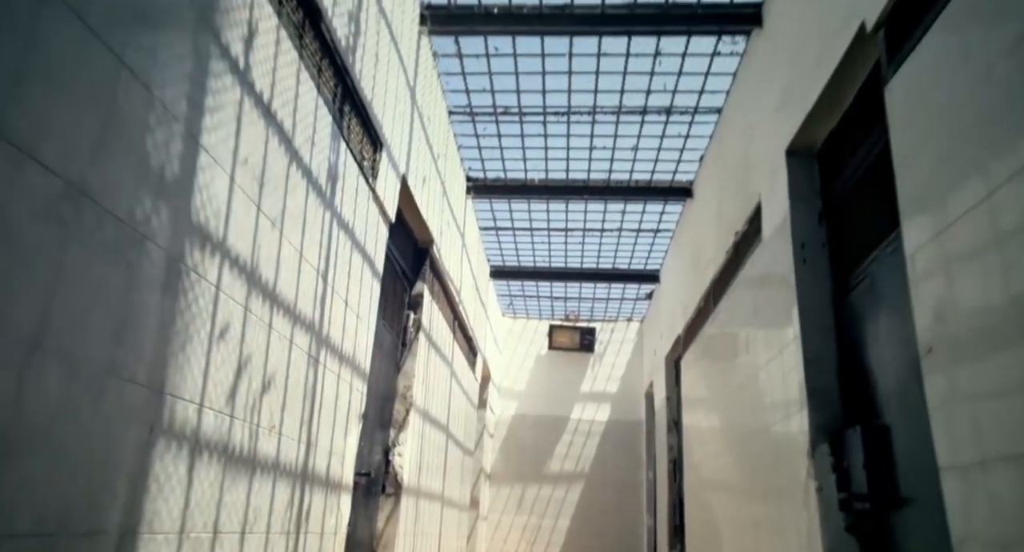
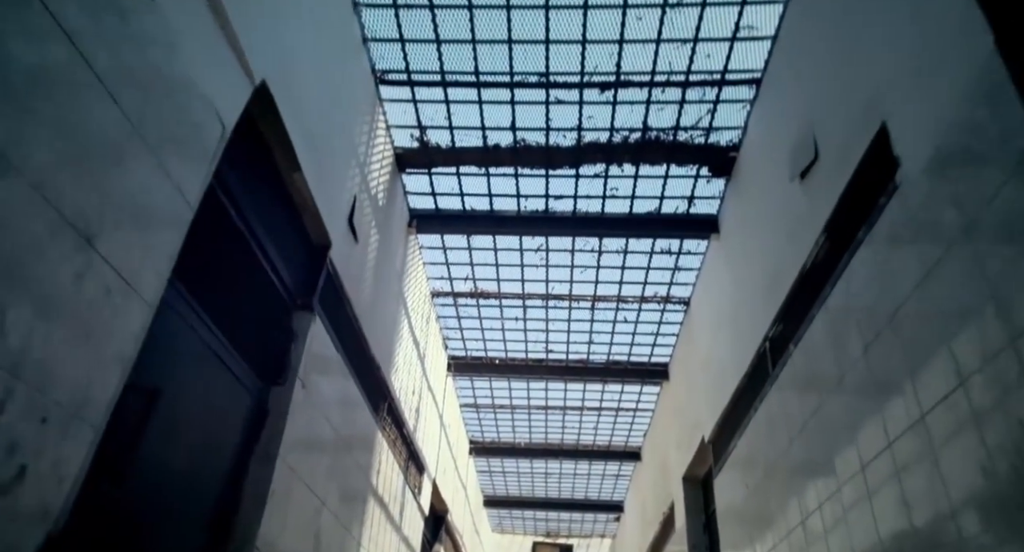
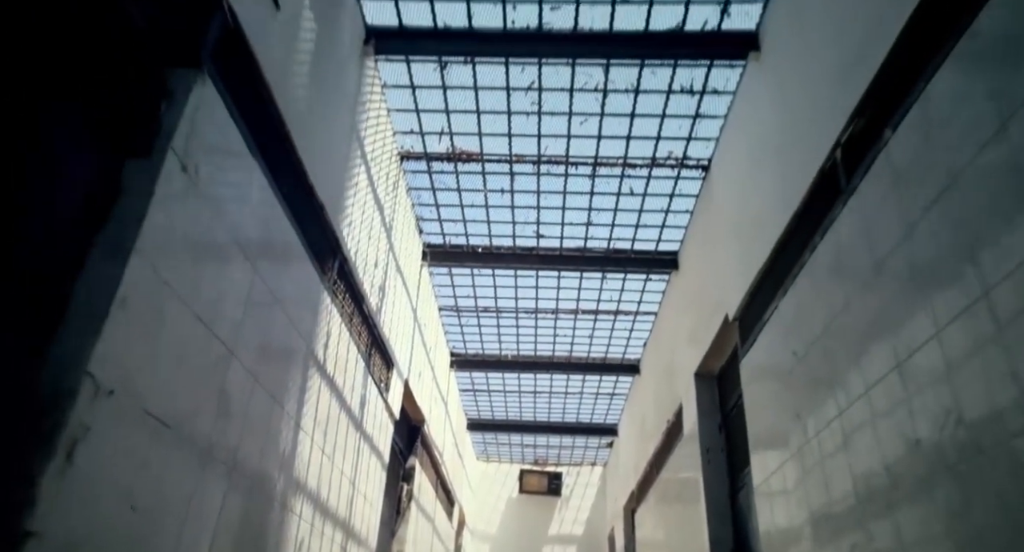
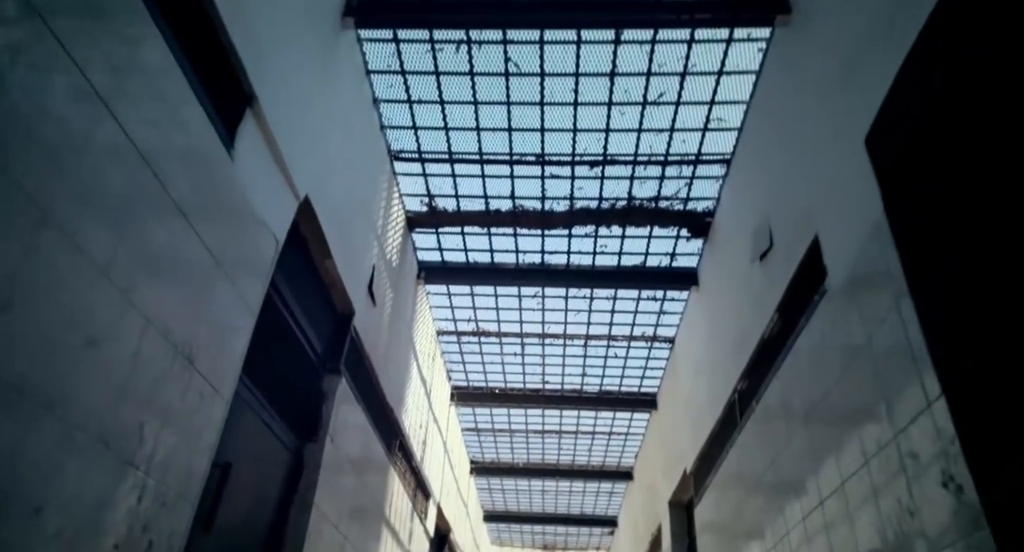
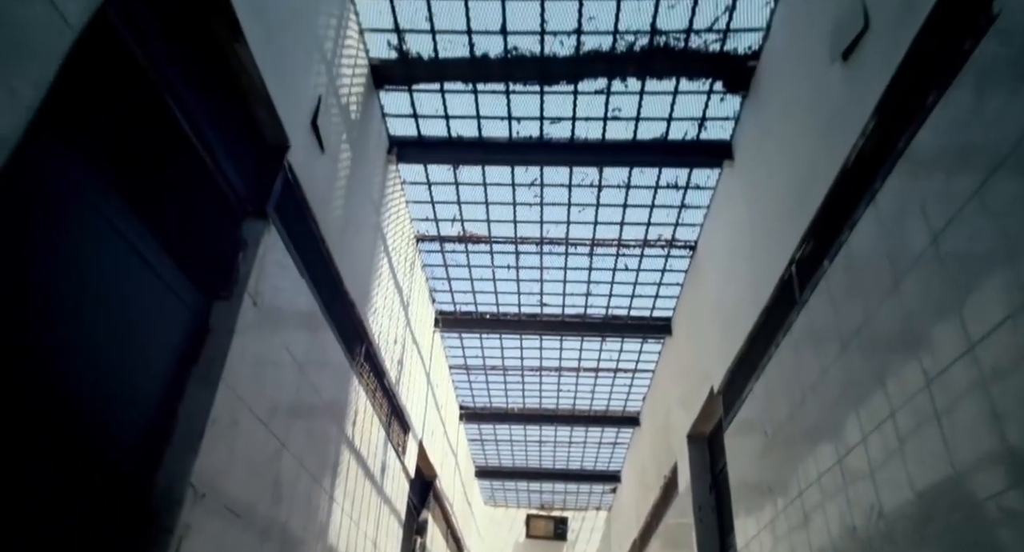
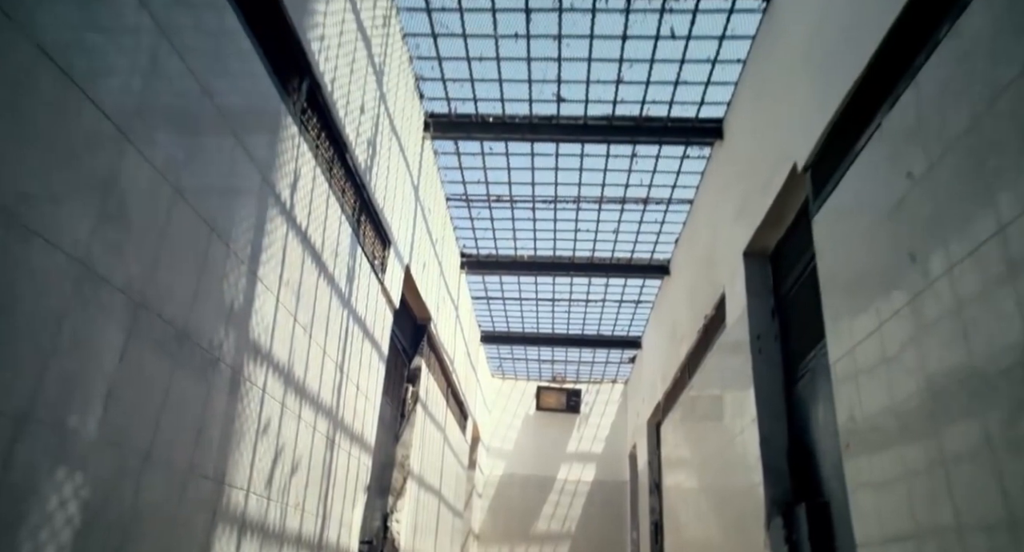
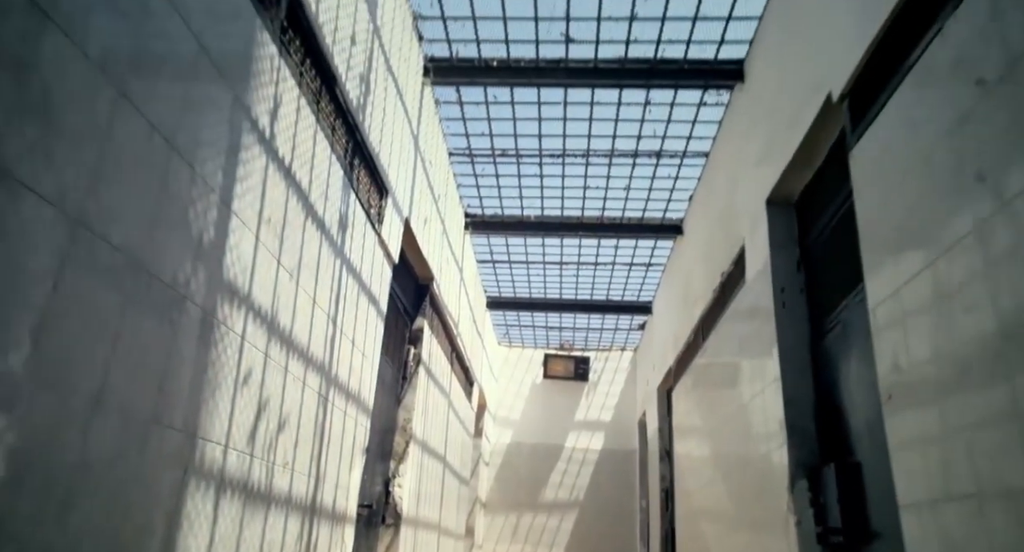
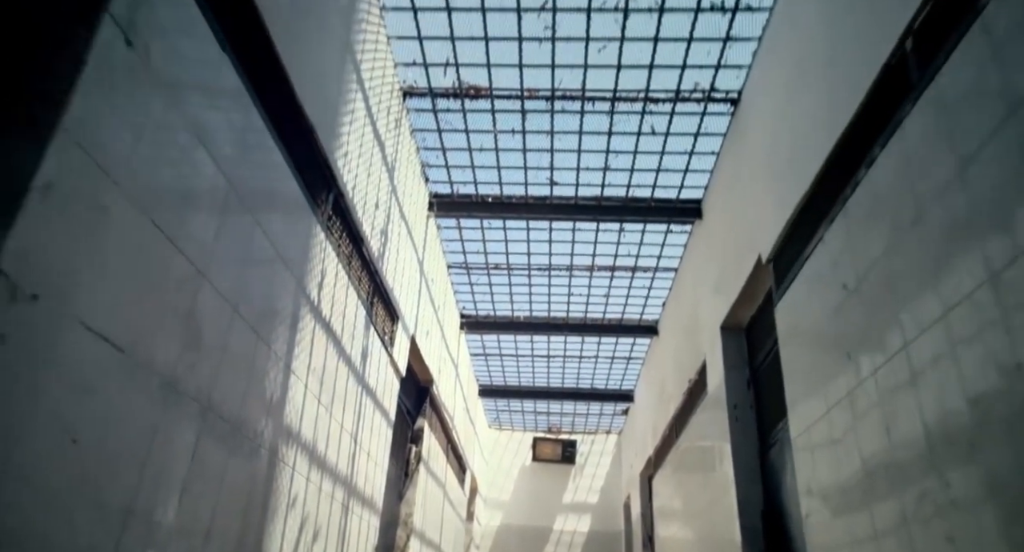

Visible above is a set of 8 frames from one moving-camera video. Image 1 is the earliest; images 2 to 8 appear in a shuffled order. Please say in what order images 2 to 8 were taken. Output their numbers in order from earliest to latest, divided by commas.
7, 6, 8, 3, 5, 2, 4
